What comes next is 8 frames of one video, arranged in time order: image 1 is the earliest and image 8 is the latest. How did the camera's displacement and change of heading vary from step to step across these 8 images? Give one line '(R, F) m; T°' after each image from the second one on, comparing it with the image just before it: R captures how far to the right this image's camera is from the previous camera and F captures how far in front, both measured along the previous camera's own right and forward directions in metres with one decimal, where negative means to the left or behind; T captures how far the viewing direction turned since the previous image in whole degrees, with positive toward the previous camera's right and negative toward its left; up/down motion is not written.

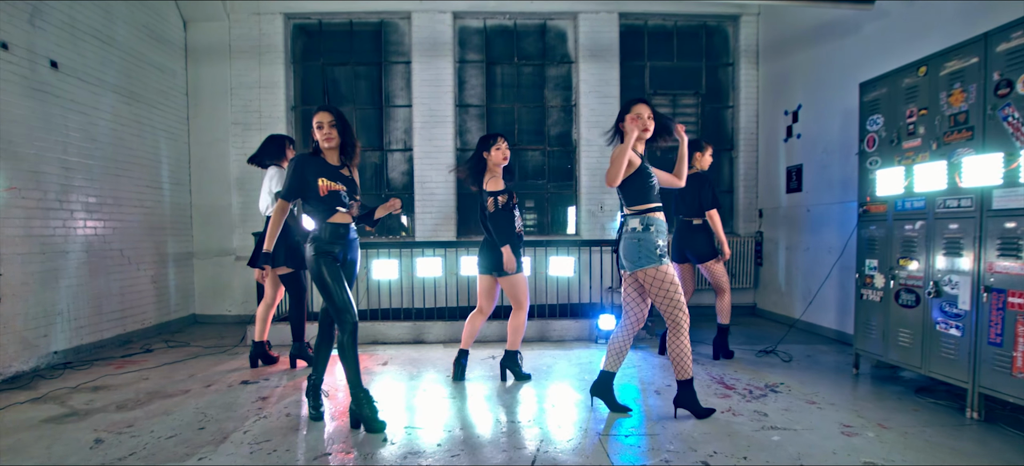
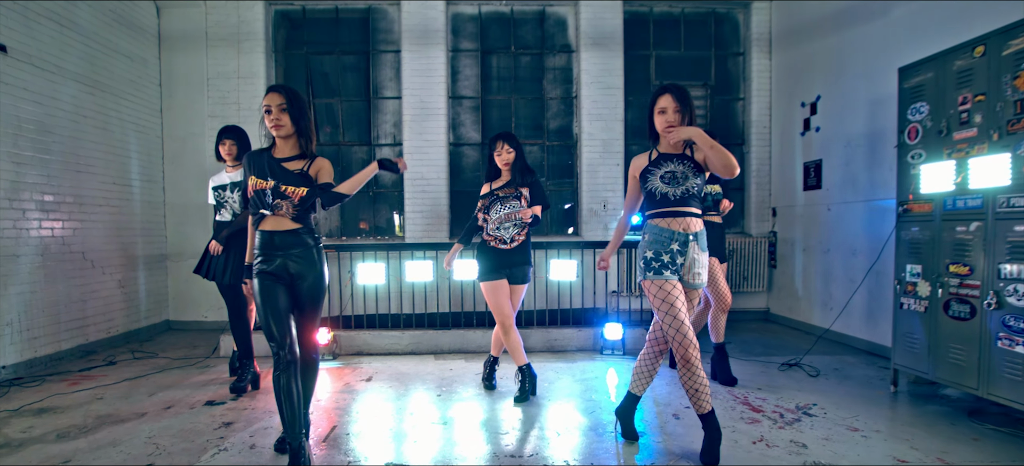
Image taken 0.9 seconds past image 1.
(0.0, +0.4) m; 0°
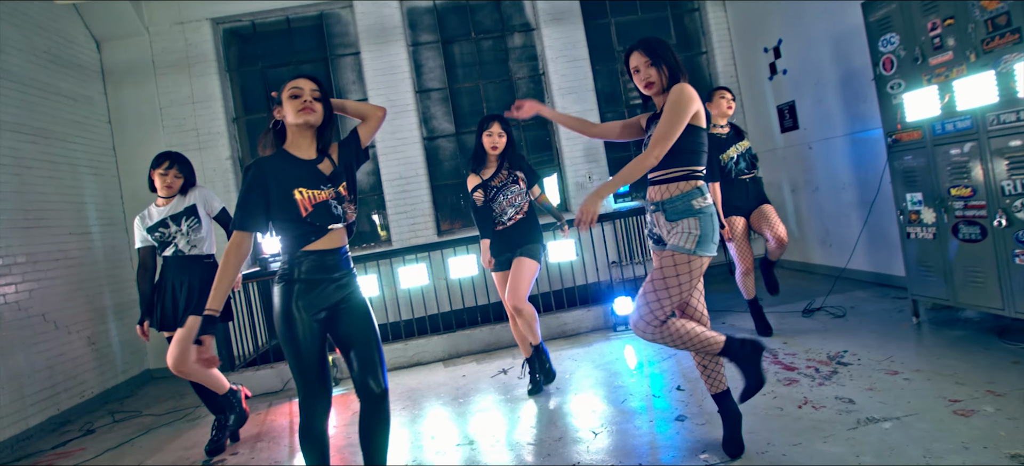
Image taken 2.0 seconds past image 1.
(-0.1, +0.2) m; +3°
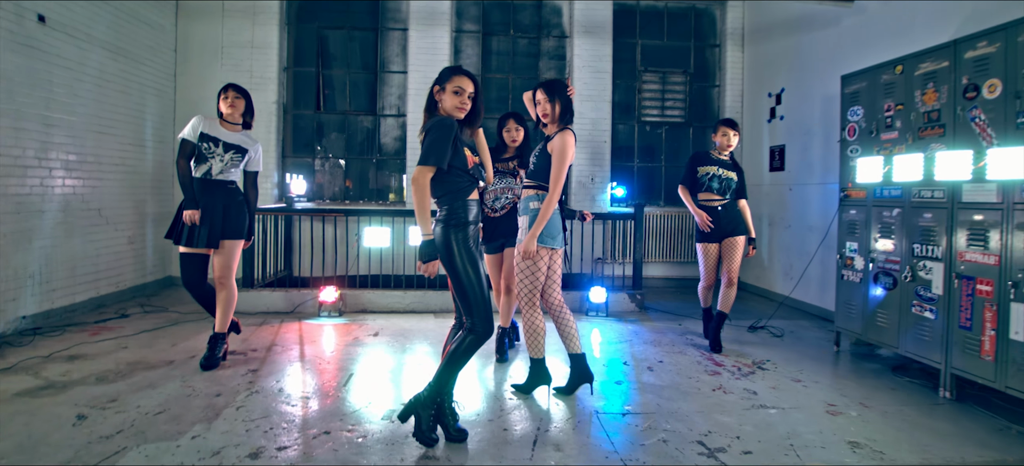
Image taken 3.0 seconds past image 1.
(0.0, -0.6) m; 0°
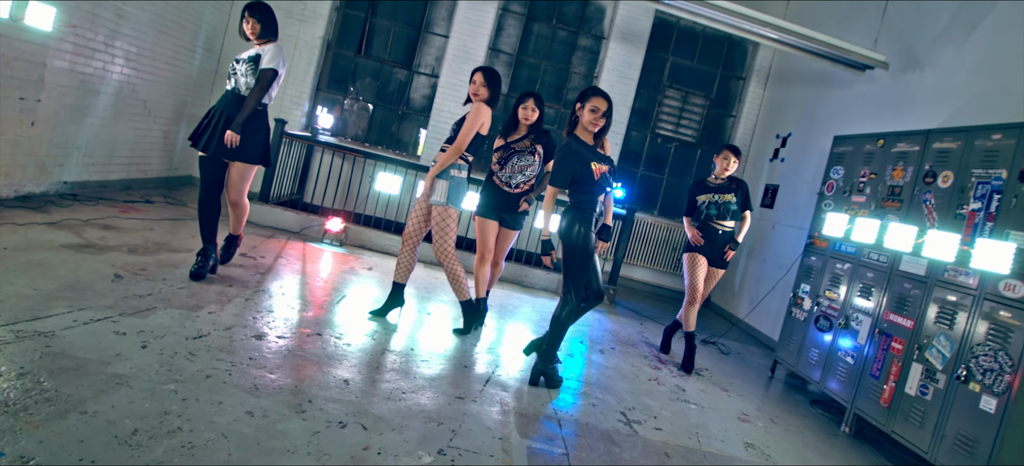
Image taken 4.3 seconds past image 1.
(0.0, -0.4) m; 0°
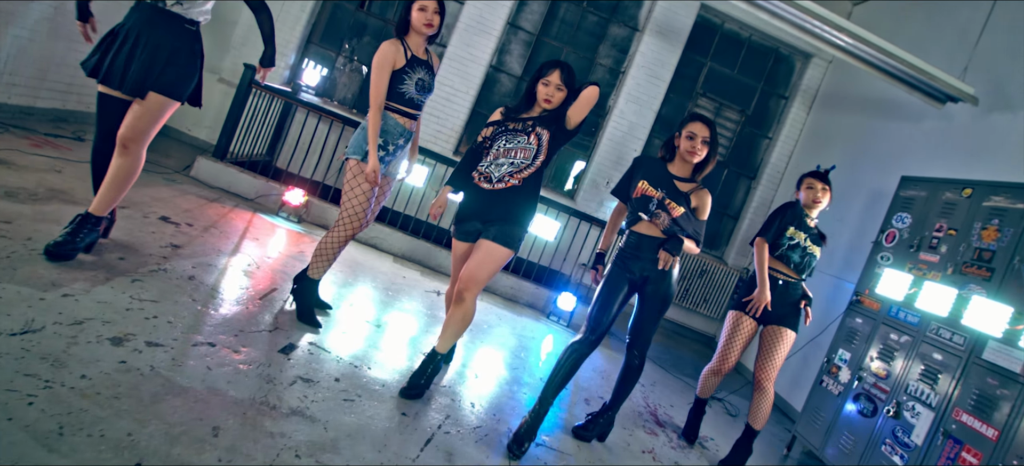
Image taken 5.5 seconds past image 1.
(+0.1, +0.8) m; 0°
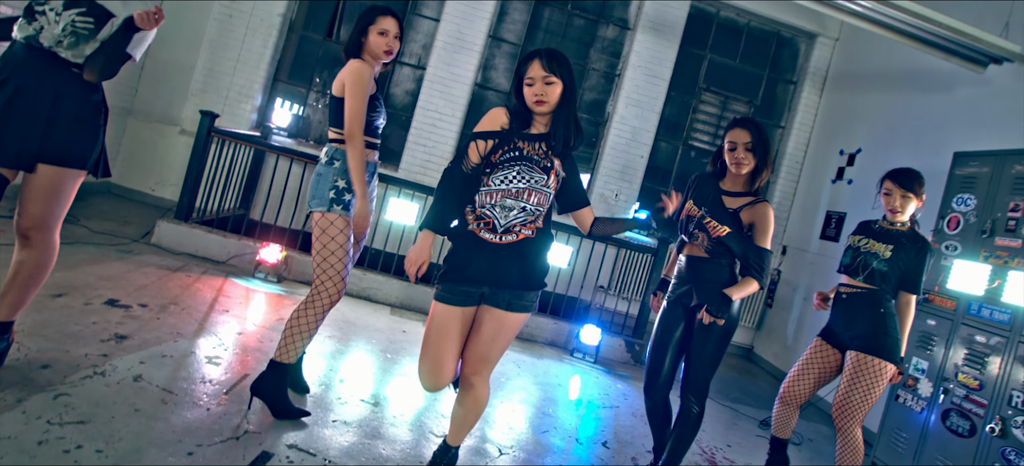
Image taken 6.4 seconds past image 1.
(0.0, +0.5) m; 0°
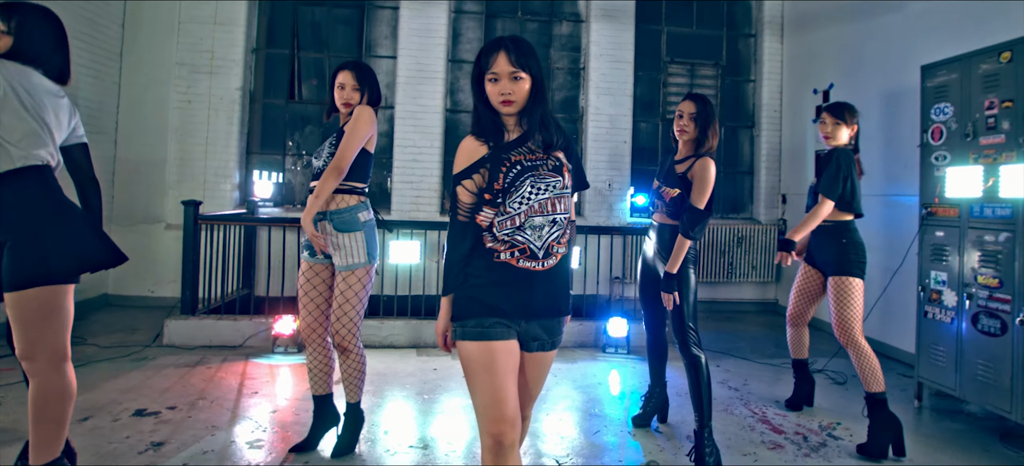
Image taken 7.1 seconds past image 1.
(0.0, 0.0) m; 0°
